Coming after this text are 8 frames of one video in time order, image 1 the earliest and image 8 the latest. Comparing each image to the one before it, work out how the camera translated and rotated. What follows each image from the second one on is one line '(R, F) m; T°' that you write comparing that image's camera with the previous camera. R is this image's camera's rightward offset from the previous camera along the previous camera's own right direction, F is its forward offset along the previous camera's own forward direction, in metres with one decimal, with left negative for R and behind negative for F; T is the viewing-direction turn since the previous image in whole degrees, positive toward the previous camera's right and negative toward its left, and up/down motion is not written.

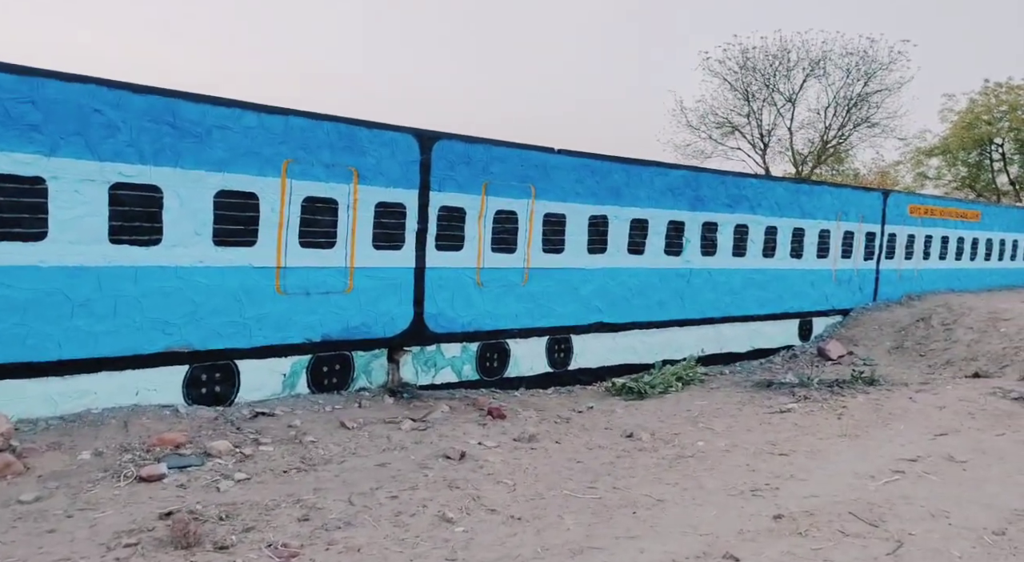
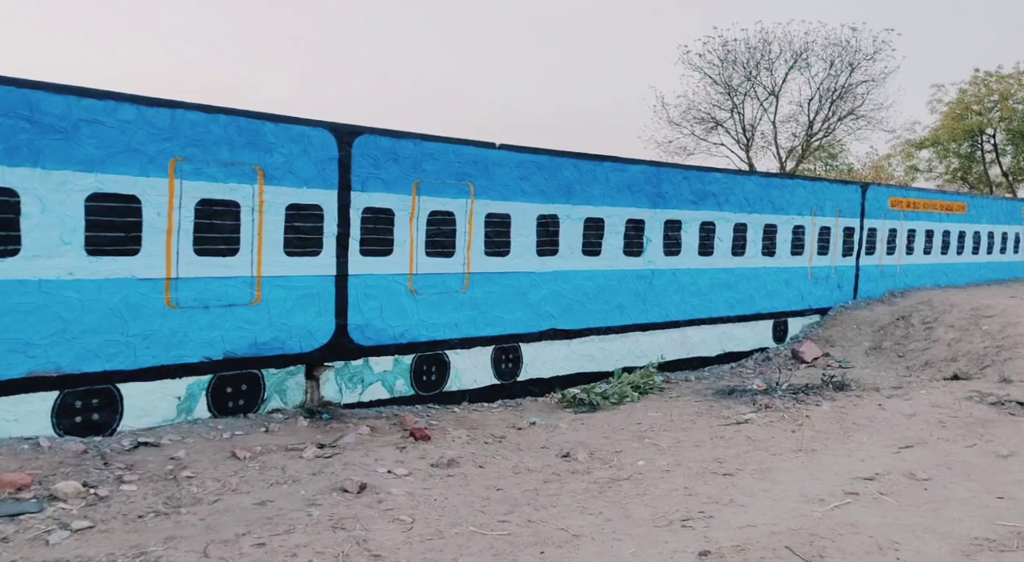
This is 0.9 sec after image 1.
(+0.7, +0.5) m; 0°
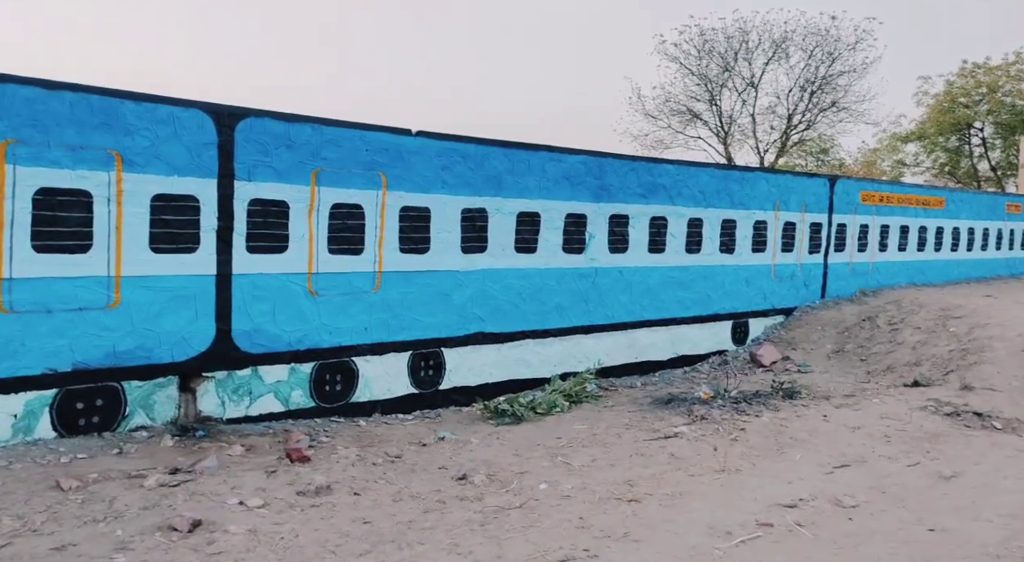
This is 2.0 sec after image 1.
(+0.8, +0.6) m; 0°
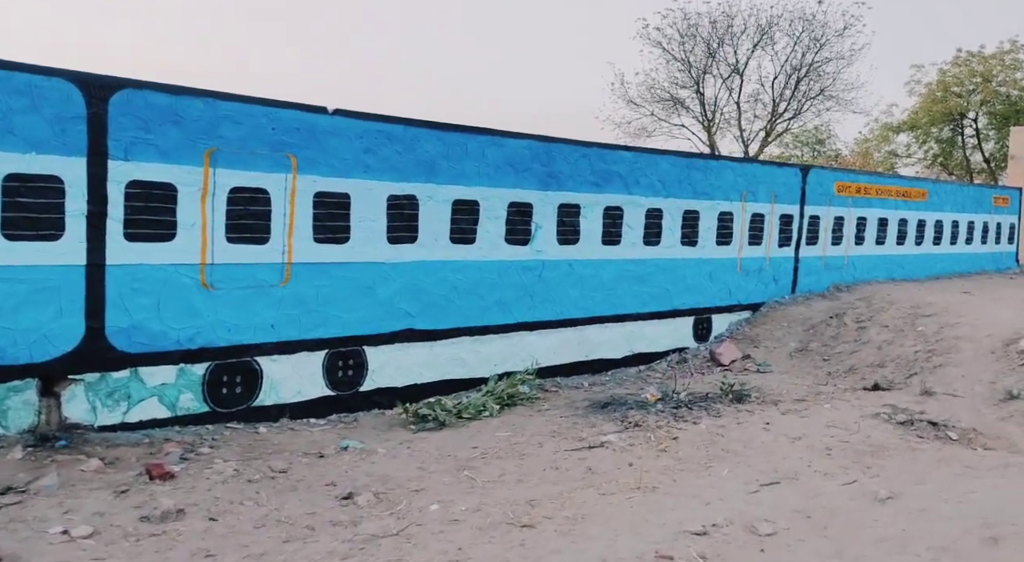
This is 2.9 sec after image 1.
(+0.8, +0.6) m; 0°
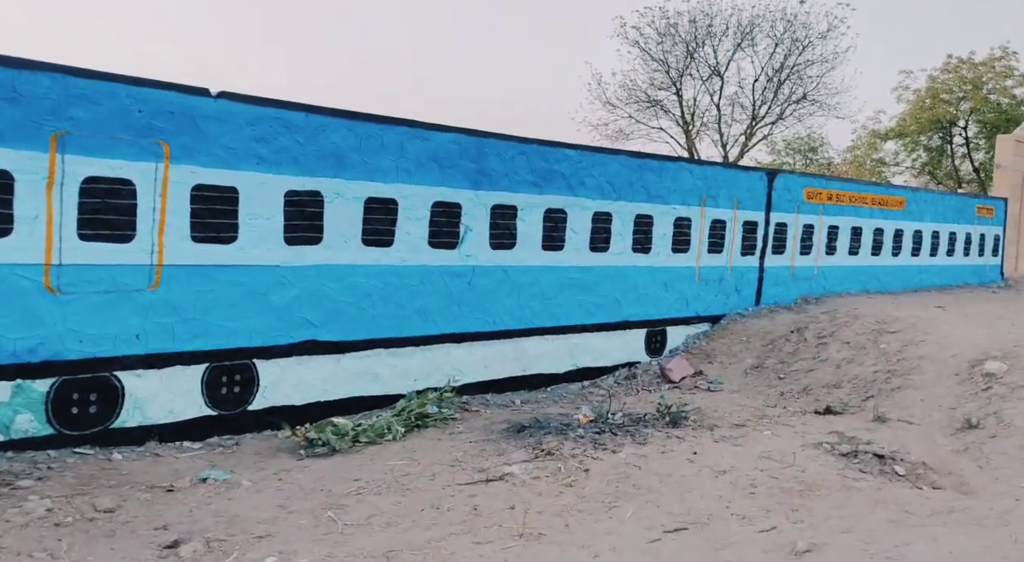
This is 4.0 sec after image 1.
(+0.8, +0.7) m; 0°
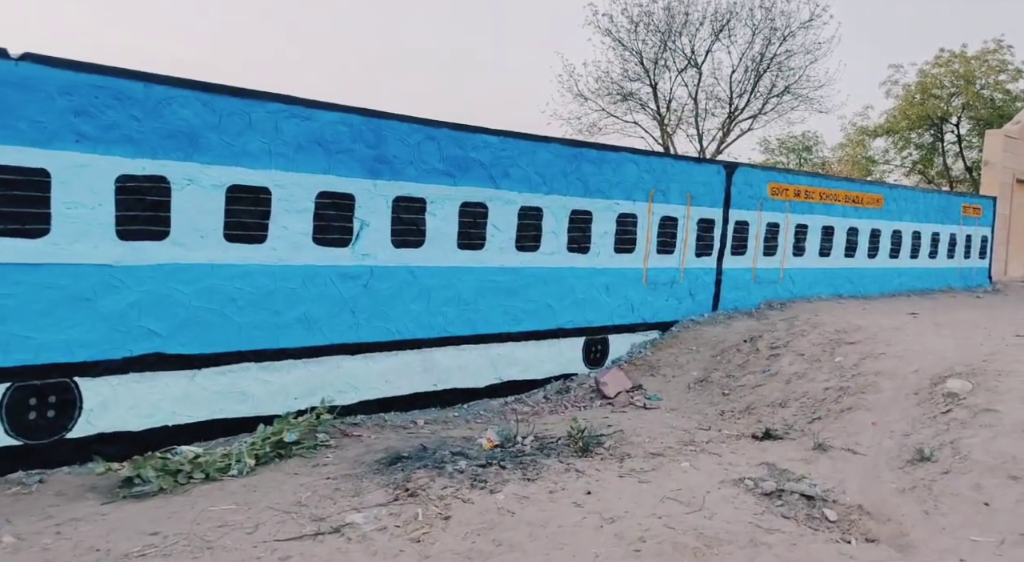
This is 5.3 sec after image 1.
(+1.0, +1.0) m; 0°
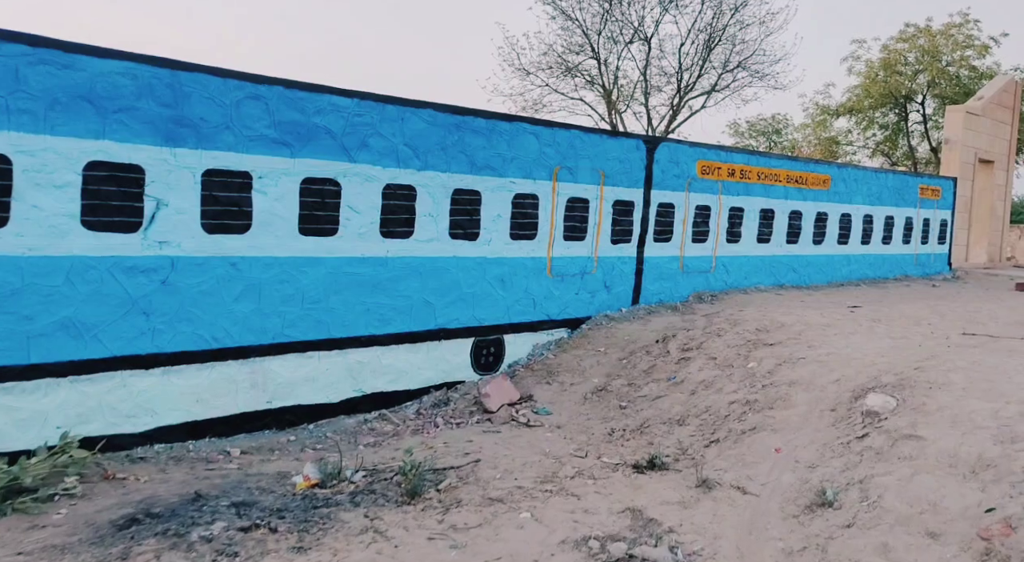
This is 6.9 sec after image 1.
(+1.2, +1.4) m; +2°
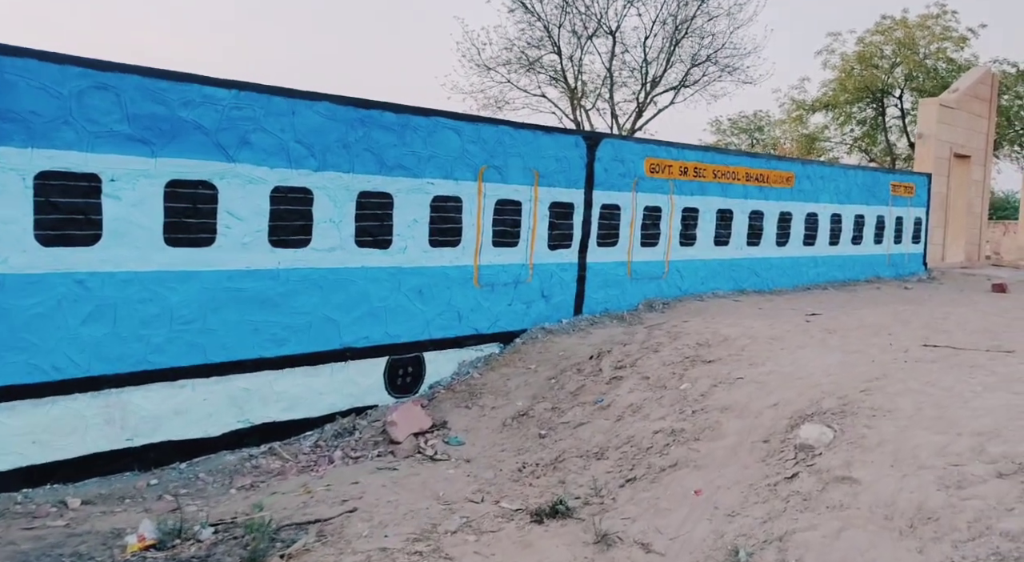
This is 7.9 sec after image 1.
(+0.8, +0.9) m; +1°
